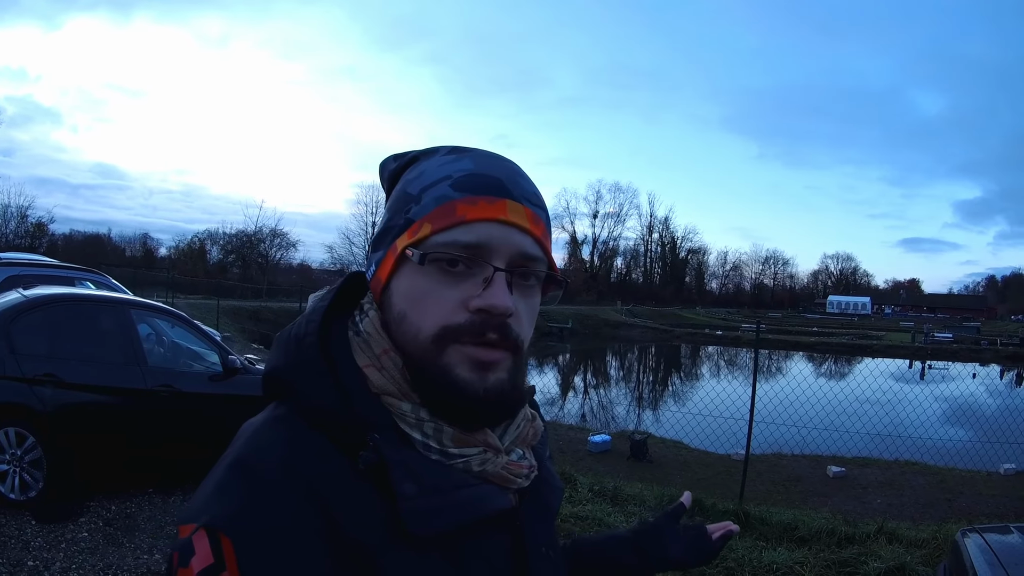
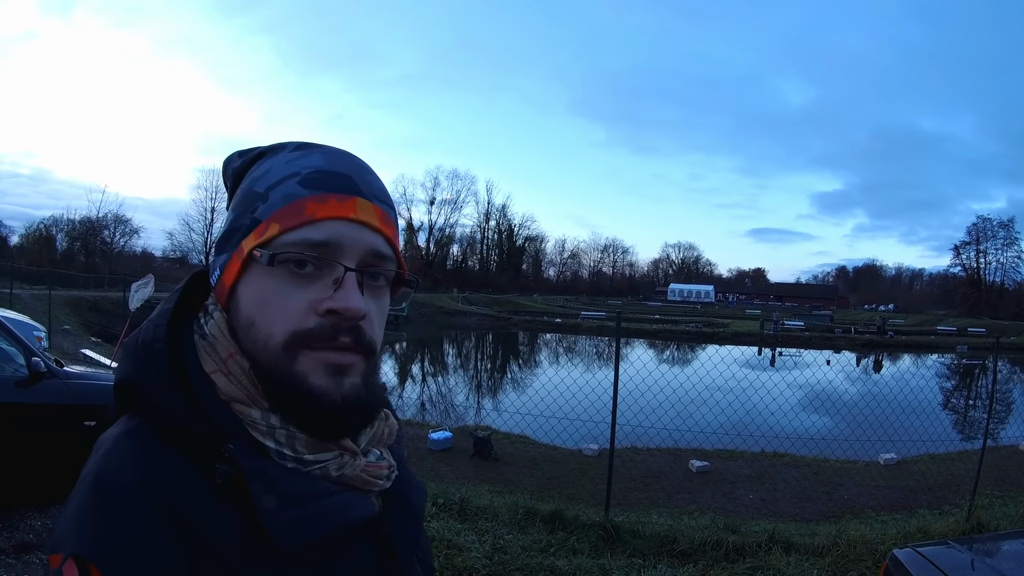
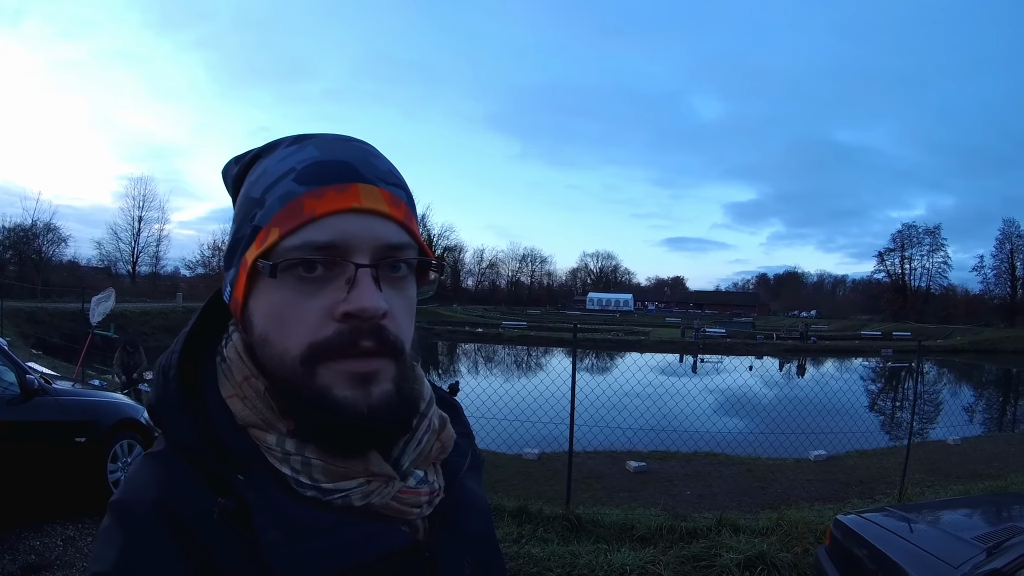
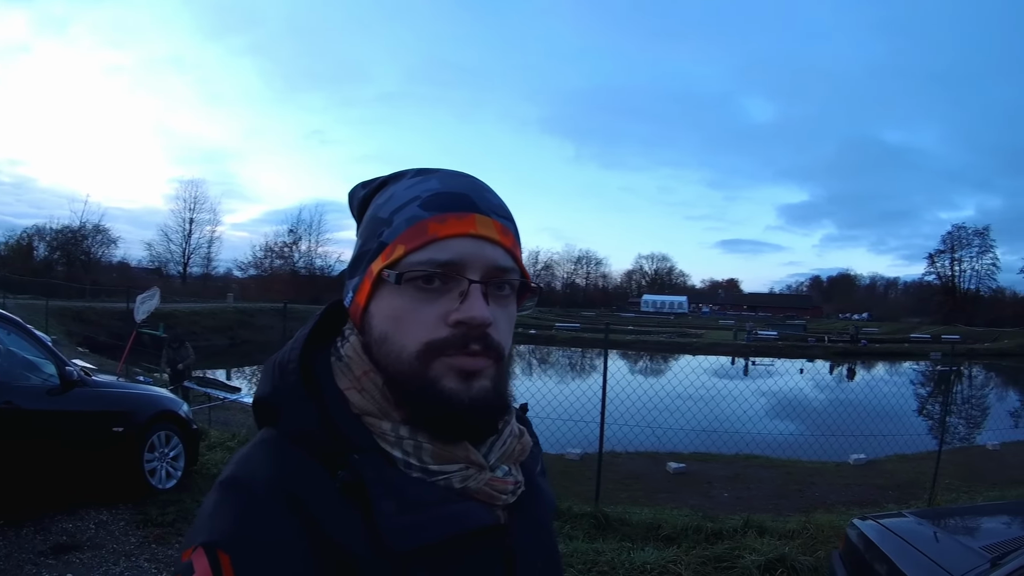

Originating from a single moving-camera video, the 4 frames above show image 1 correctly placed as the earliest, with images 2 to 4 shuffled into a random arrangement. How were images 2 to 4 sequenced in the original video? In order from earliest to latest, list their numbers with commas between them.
4, 3, 2
